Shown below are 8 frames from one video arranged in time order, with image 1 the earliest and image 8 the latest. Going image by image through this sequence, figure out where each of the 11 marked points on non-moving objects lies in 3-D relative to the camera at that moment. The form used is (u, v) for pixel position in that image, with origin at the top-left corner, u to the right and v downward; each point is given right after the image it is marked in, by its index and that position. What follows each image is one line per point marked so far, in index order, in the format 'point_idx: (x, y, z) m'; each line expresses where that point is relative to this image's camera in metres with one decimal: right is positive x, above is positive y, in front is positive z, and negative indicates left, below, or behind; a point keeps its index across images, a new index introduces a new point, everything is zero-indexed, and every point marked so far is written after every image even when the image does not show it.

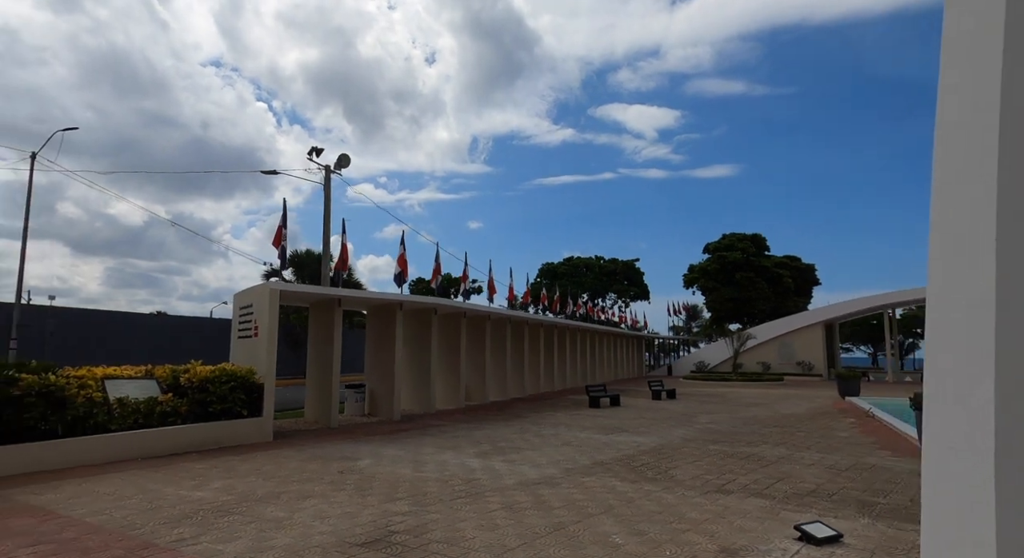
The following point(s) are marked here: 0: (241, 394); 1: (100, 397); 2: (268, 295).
0: (-5.3, -2.3, +11.8) m
1: (-7.0, -2.0, +10.2) m
2: (-5.0, -0.2, +12.4) m
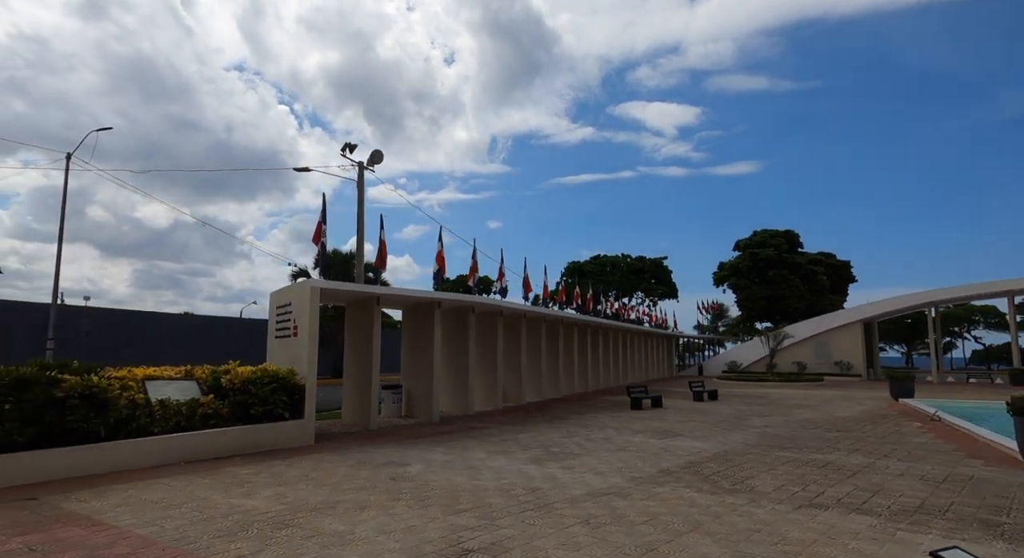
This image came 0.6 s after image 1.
0: (-4.3, -2.2, +11.5) m
1: (-6.1, -2.0, +9.9) m
2: (-4.1, -0.2, +12.1) m
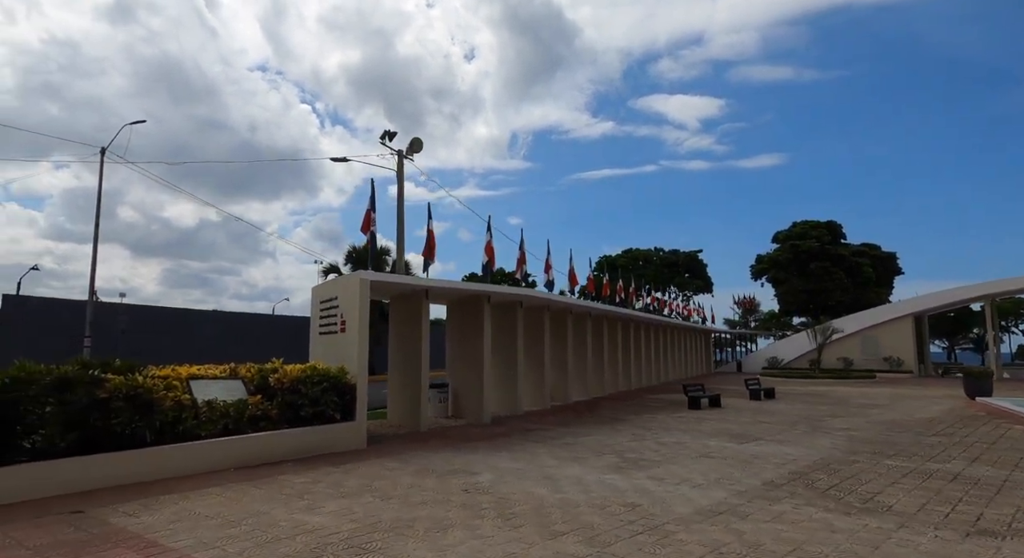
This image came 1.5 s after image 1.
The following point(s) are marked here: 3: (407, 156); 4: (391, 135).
0: (-3.2, -2.1, +10.7) m
1: (-5.0, -1.9, +9.3) m
2: (-2.9, -0.1, +11.3) m
3: (-3.2, +3.8, +18.6) m
4: (-3.7, +4.4, +18.3) m
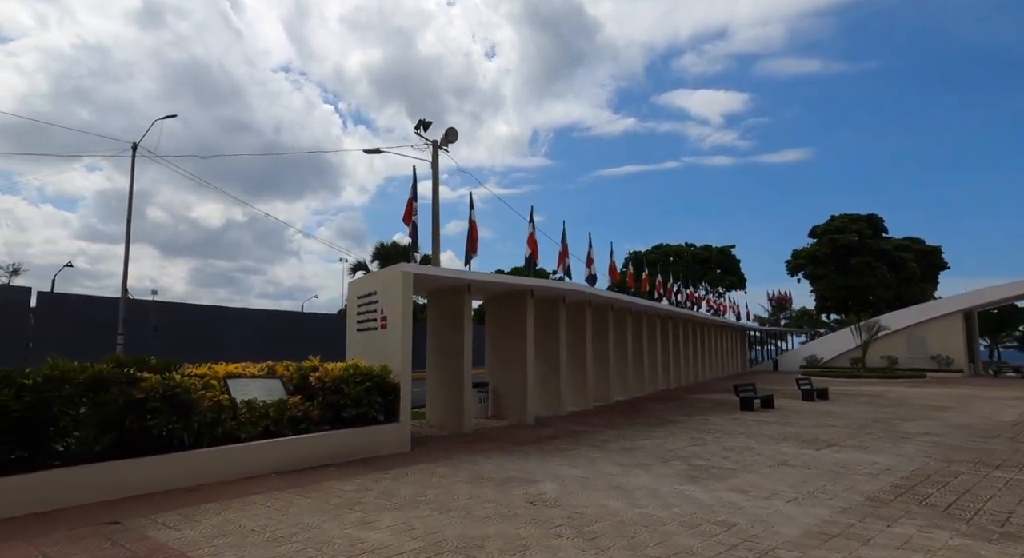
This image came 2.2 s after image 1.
0: (-2.3, -2.0, +10.1) m
1: (-4.1, -1.8, +8.7) m
2: (-2.0, 0.0, +10.7) m
3: (-2.1, +3.9, +18.0) m
4: (-2.5, +4.5, +17.7) m
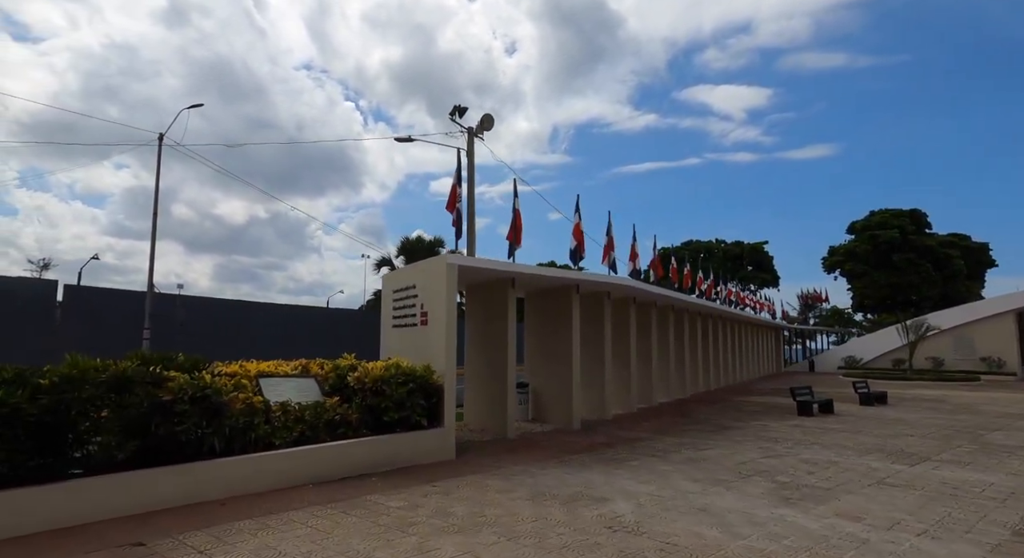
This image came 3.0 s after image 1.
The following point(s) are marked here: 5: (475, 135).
0: (-1.4, -1.9, +9.3) m
1: (-3.3, -1.6, +8.0) m
2: (-1.1, +0.2, +9.9) m
3: (-1.0, +4.1, +17.1) m
4: (-1.4, +4.7, +16.8) m
5: (-1.1, +4.1, +17.2) m
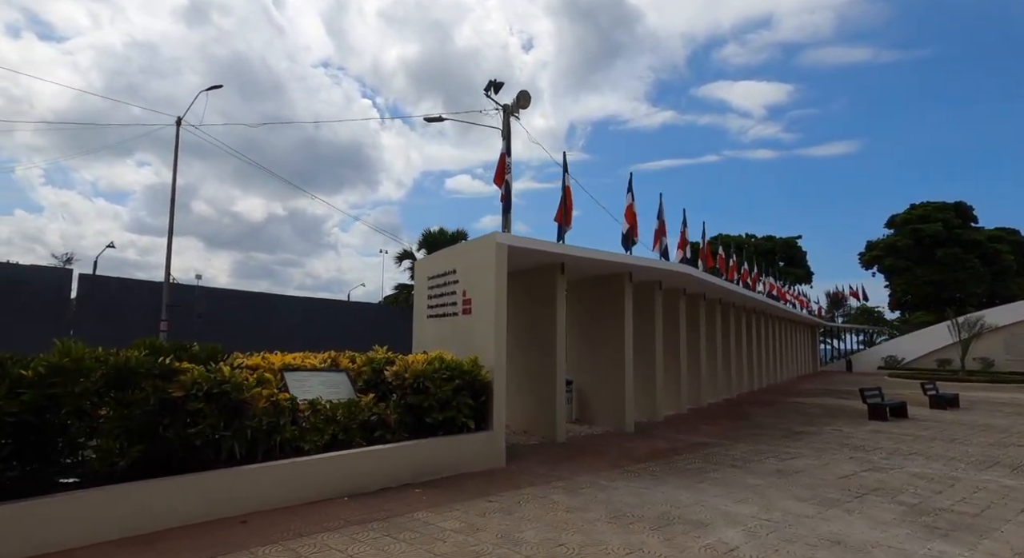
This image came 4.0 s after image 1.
0: (-0.6, -1.6, +8.1) m
1: (-2.6, -1.4, +6.8) m
2: (-0.3, +0.4, +8.7) m
3: (+0.1, +4.4, +15.9) m
4: (-0.4, +5.0, +15.6) m
5: (0.0, +4.4, +16.0) m
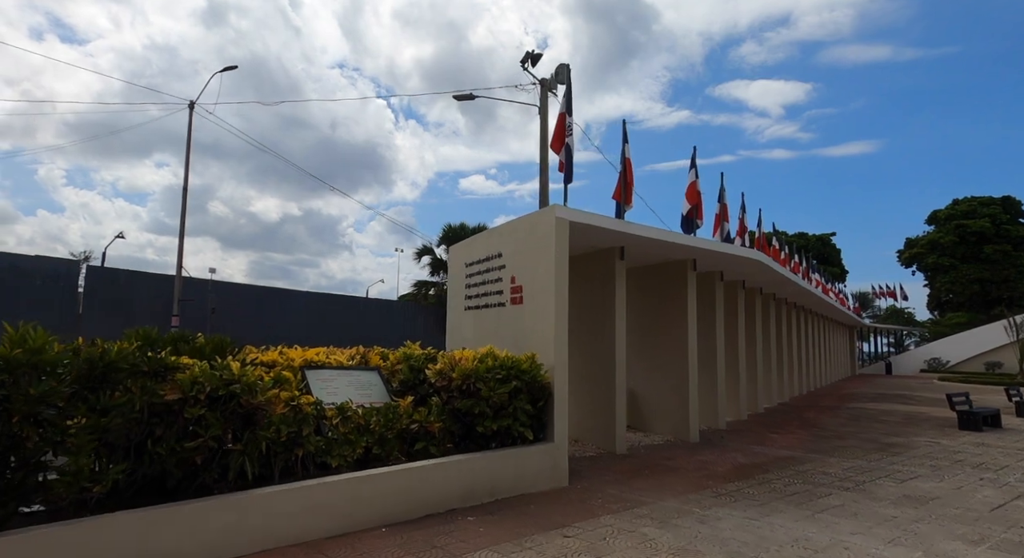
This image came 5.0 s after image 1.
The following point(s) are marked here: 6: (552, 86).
0: (+0.1, -1.4, +6.8) m
1: (-1.8, -1.1, +5.5) m
2: (+0.5, +0.6, +7.3) m
3: (+1.0, +4.6, +14.5) m
4: (+0.5, +5.2, +14.2) m
5: (+0.9, +4.6, +14.6) m
6: (+1.0, +4.7, +14.6) m
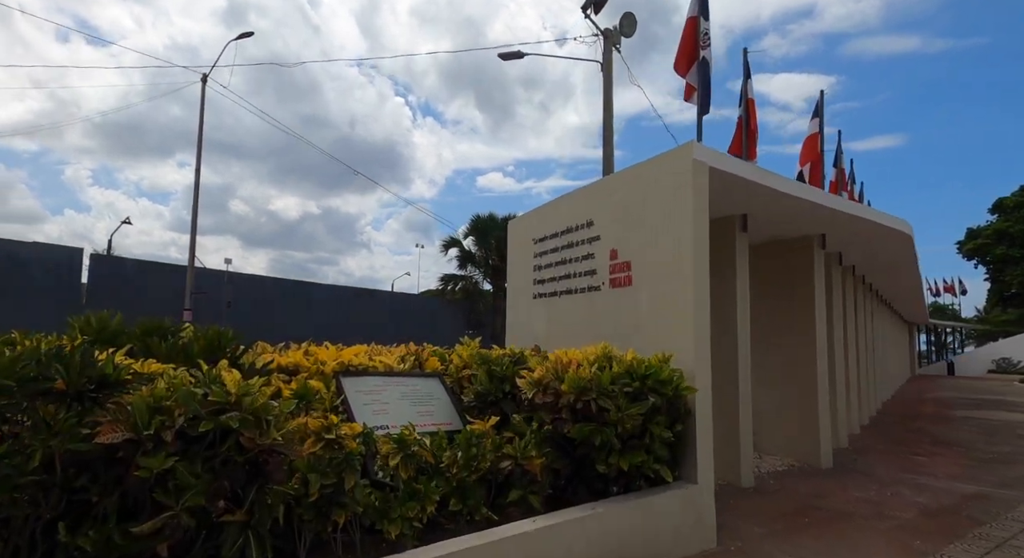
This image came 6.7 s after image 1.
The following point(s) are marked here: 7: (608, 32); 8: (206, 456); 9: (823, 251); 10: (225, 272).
0: (+1.1, -1.1, +4.6) m
1: (-0.9, -0.9, +3.4) m
2: (+1.5, +0.9, +5.2) m
3: (+2.2, +4.9, +12.3) m
4: (+1.7, +5.5, +12.1) m
5: (+2.1, +4.9, +12.4) m
6: (+2.2, +5.0, +12.4) m
7: (+2.0, +5.1, +12.5) m
8: (-1.3, -0.8, +2.7) m
9: (+4.3, +0.4, +8.4) m
10: (-8.9, +0.3, +18.6) m
